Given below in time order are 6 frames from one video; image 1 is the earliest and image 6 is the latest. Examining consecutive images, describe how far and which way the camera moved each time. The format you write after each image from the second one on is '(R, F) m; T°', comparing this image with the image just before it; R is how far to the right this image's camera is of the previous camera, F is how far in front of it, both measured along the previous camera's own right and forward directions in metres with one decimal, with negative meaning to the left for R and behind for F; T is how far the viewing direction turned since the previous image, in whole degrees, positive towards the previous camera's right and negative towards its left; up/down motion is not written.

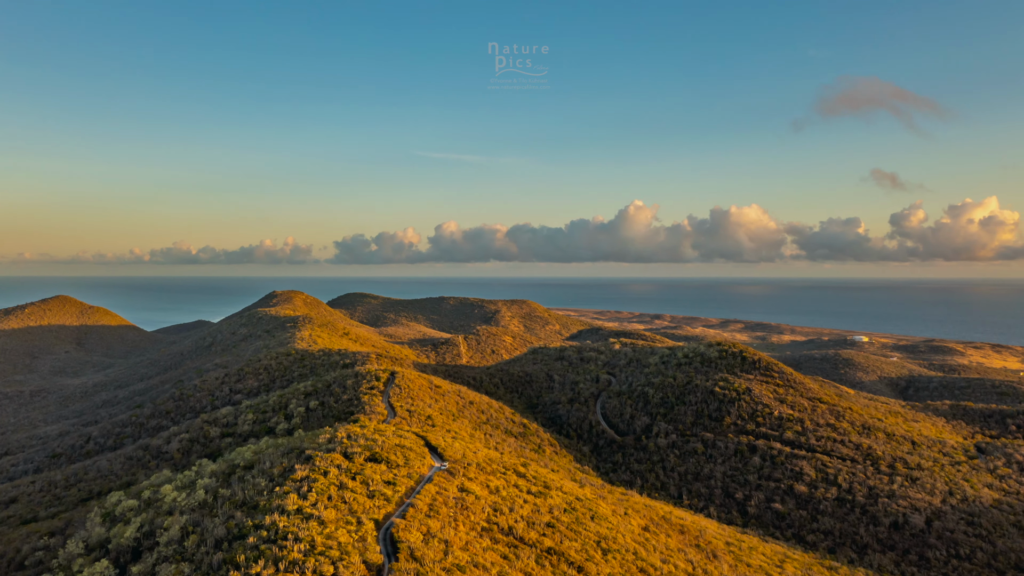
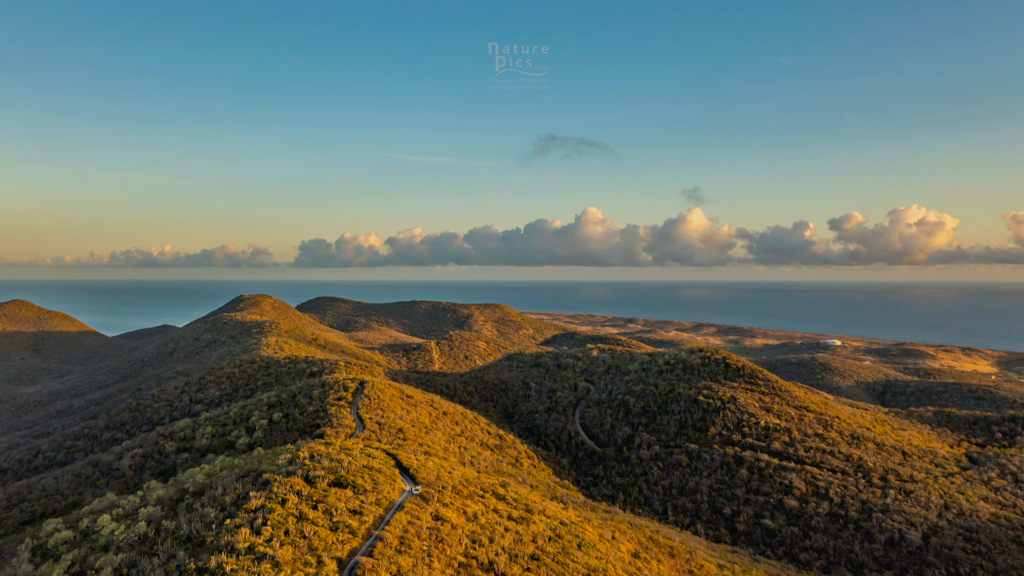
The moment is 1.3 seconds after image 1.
(0.0, +1.1) m; +3°
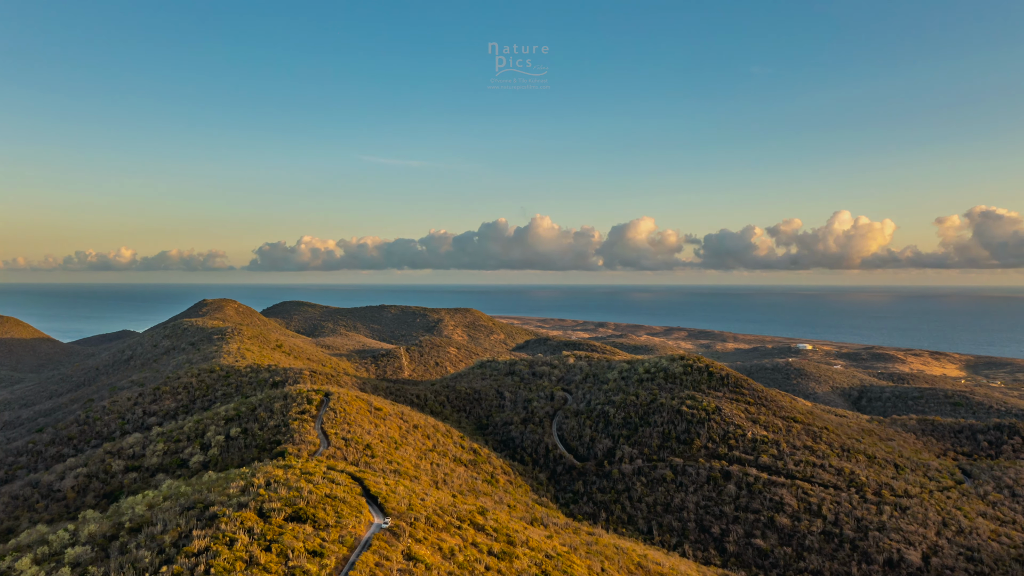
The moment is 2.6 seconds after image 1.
(-0.1, +1.1) m; +4°
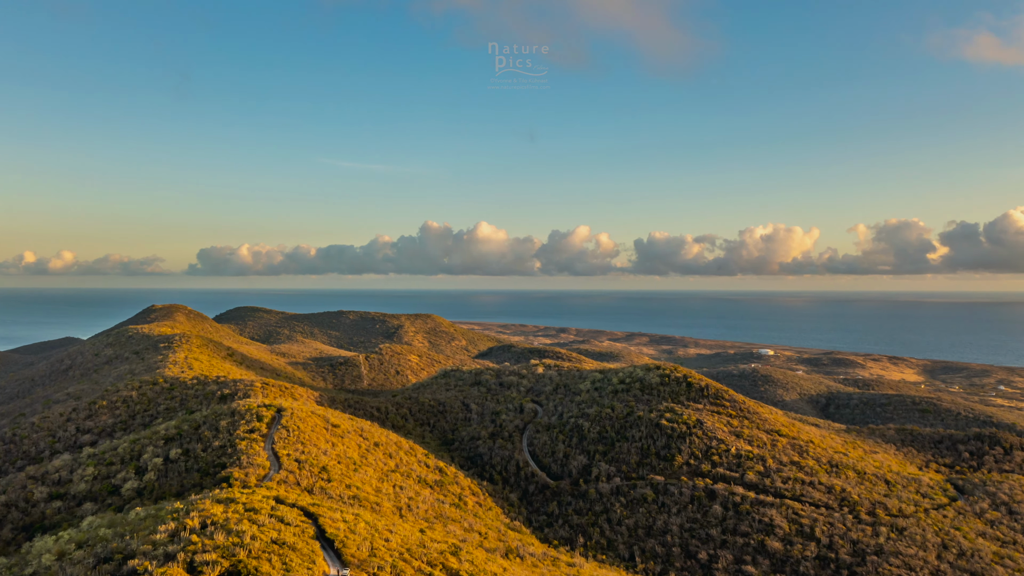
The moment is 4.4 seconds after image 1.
(-0.3, +1.5) m; +5°
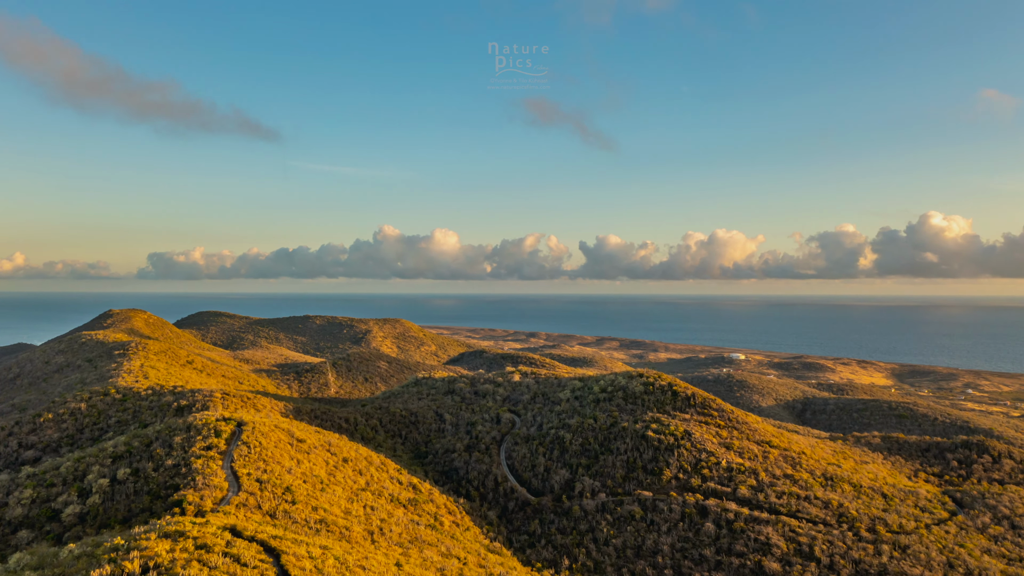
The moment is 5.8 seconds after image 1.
(-0.4, +1.1) m; +4°
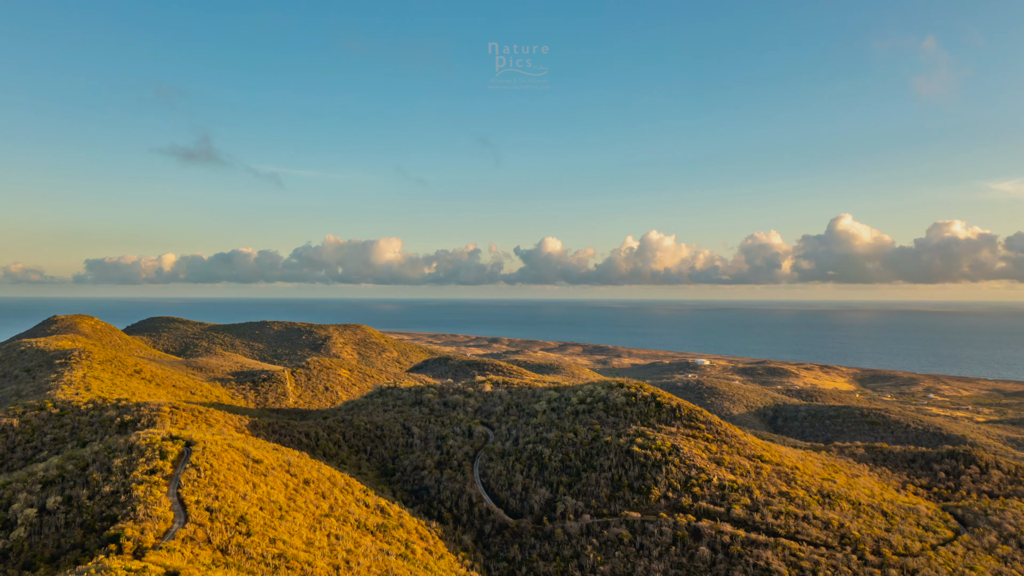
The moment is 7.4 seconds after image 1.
(-0.7, +1.4) m; +6°
